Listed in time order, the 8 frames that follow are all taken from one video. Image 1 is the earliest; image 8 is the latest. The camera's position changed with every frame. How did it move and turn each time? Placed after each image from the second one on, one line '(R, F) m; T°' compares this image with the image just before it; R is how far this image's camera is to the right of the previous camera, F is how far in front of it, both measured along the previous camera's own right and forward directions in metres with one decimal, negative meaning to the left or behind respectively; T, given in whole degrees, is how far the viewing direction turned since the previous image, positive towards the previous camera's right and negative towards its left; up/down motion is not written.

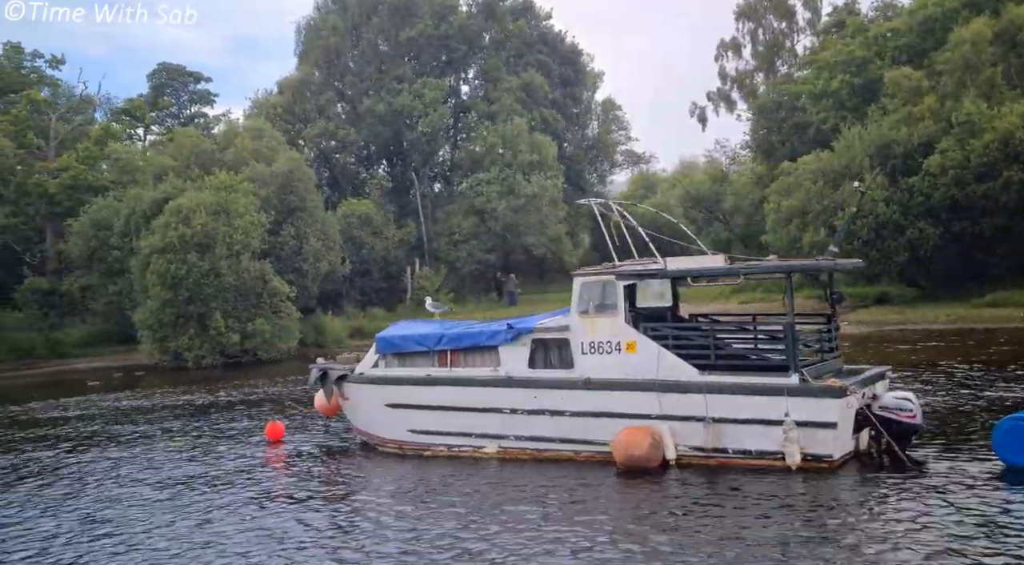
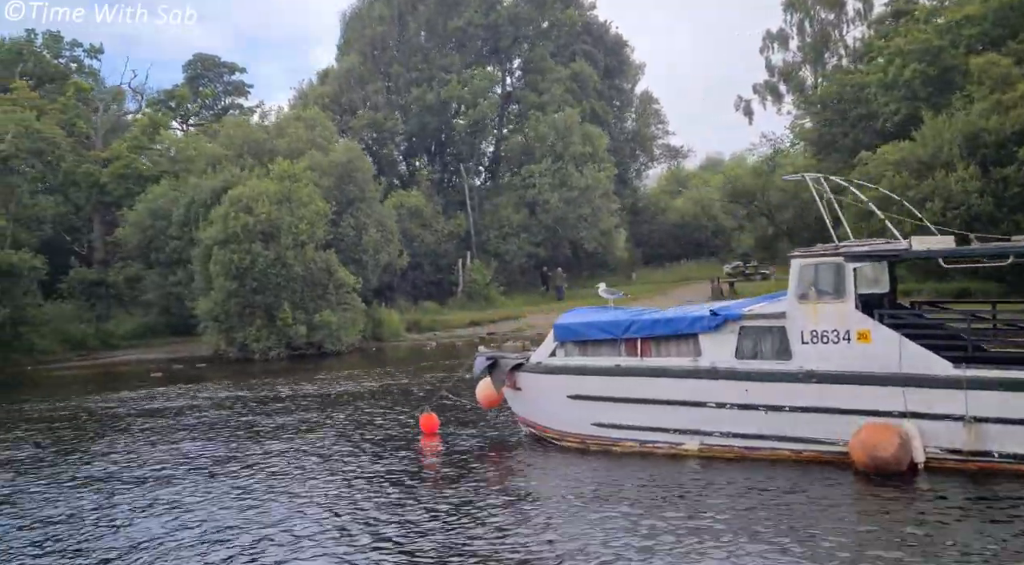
(-2.2, +0.8) m; -1°
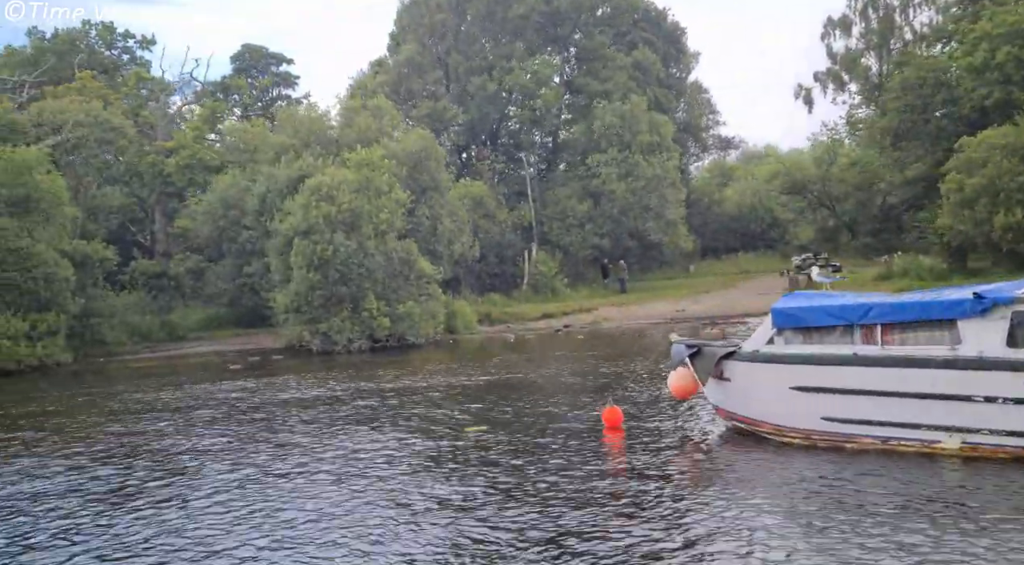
(-2.2, +0.9) m; -2°
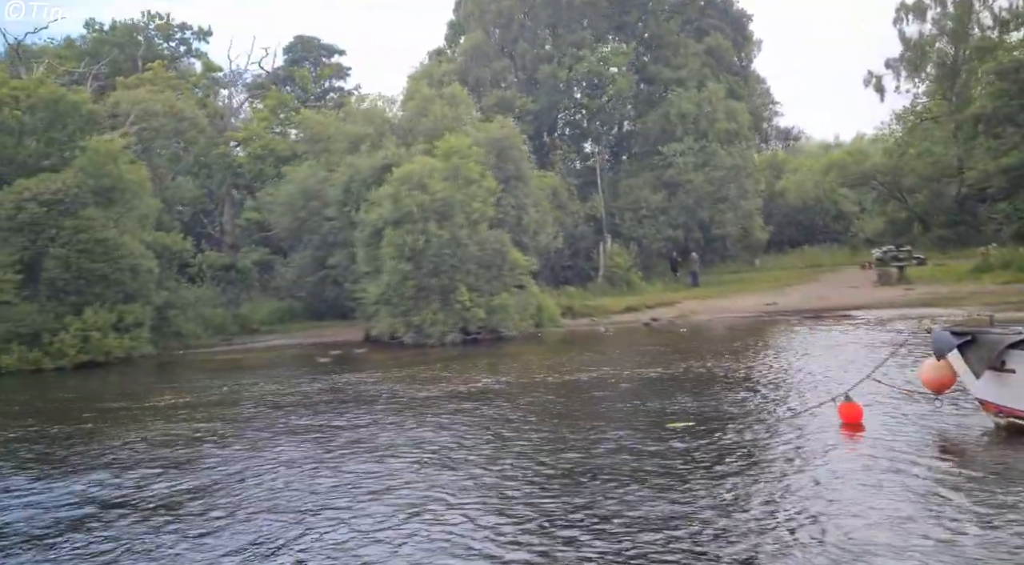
(-2.5, +1.0) m; -2°
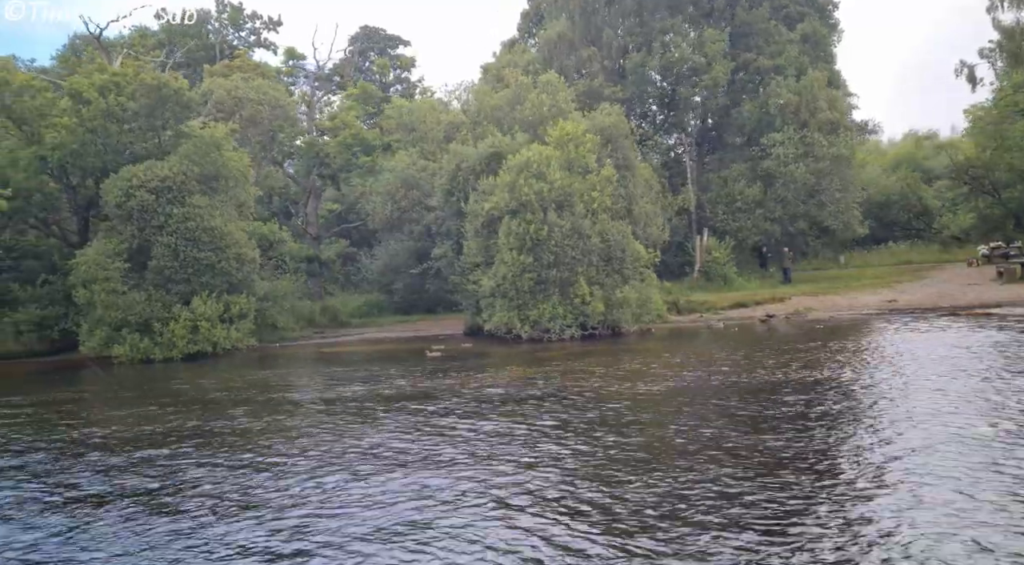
(-3.0, +1.2) m; -2°
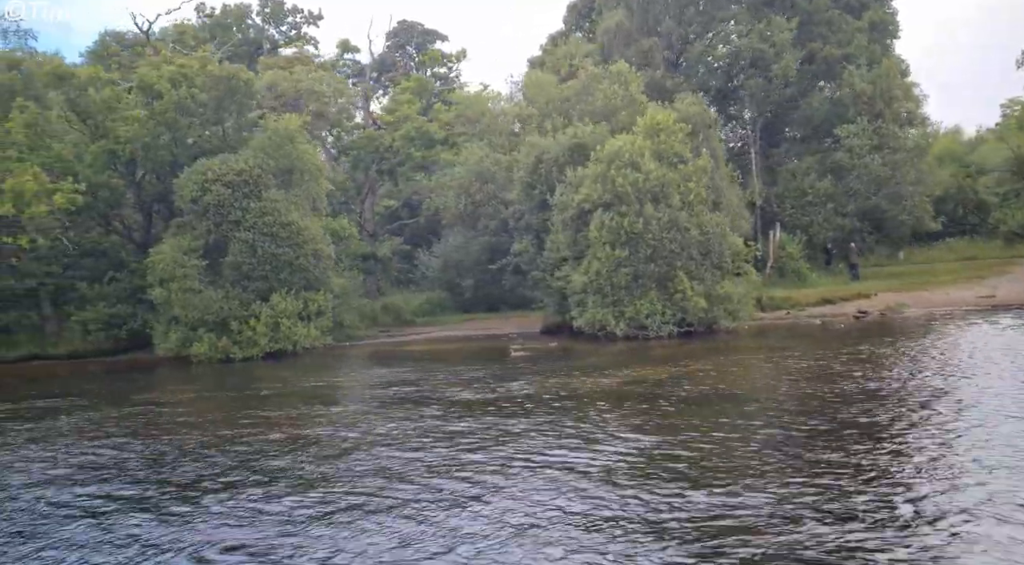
(-2.8, +1.2) m; -1°
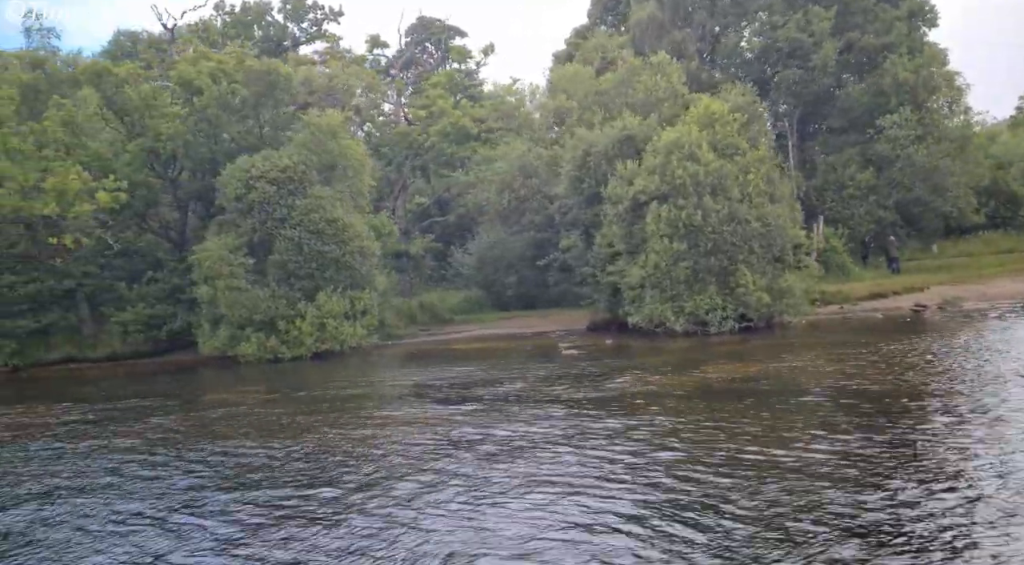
(-1.6, +0.7) m; 0°
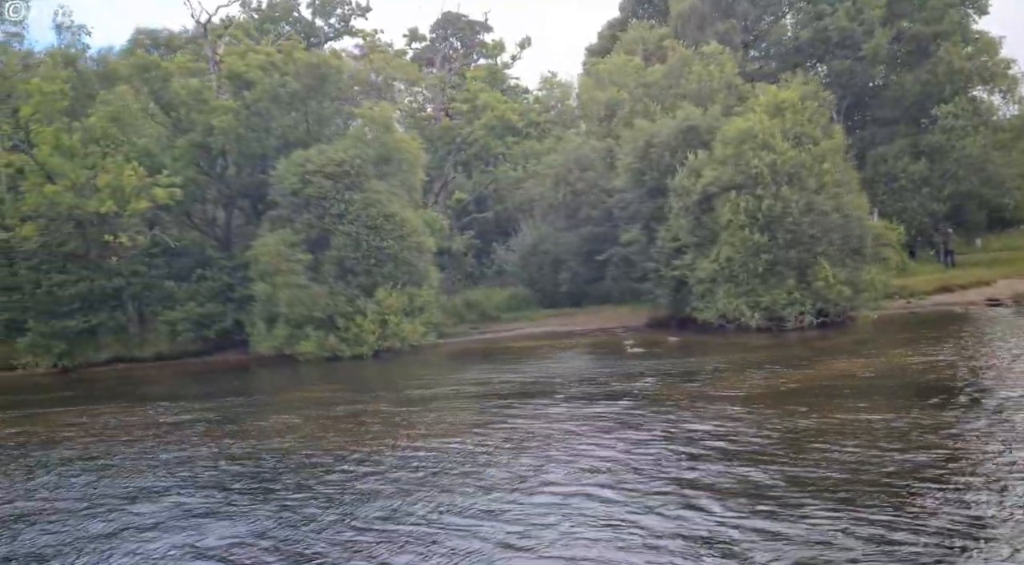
(-1.9, +0.9) m; 0°
